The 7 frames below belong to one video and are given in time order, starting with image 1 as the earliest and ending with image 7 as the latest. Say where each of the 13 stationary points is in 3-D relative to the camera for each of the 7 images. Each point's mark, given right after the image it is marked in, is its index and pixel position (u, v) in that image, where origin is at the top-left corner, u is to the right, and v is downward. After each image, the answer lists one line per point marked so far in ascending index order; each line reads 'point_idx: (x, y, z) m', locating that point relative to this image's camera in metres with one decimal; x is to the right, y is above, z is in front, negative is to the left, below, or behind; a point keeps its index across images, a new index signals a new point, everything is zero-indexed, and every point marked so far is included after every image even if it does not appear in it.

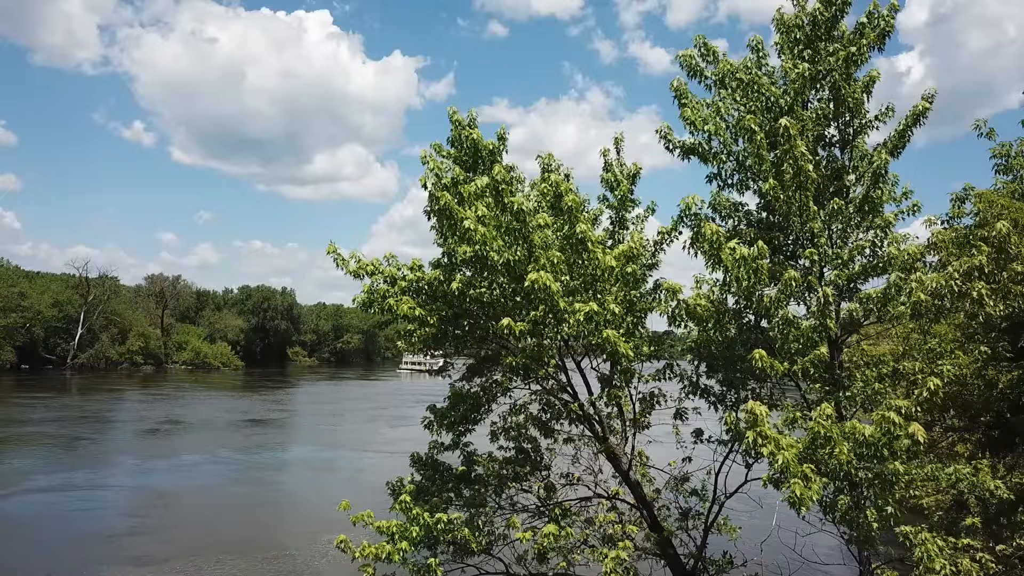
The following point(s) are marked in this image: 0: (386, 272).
0: (-1.5, +0.2, +8.9) m
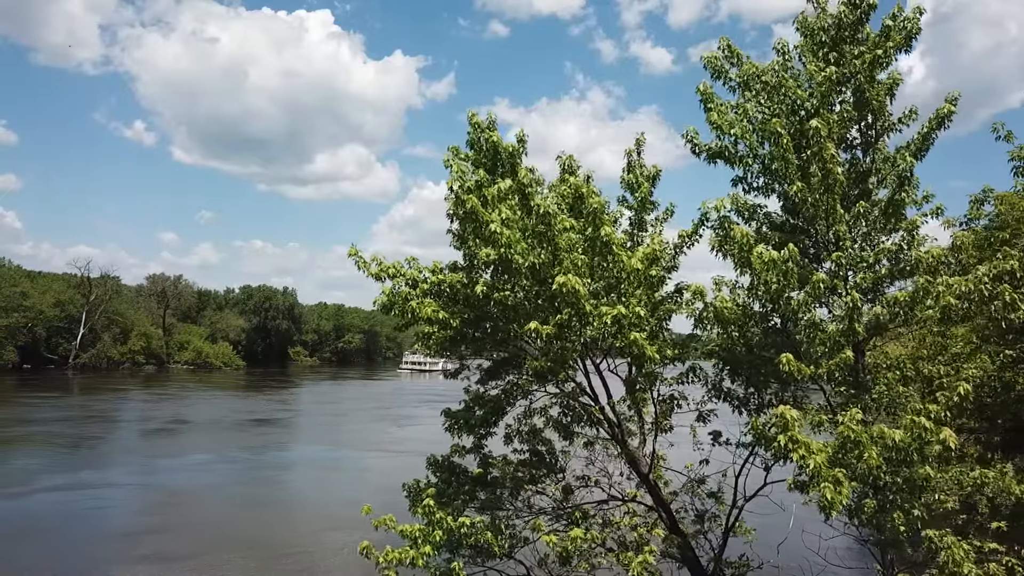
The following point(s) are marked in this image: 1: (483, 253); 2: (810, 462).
0: (-1.3, +0.2, +8.9) m
1: (-0.3, +0.4, +7.8) m
2: (+2.8, -1.6, +6.7) m
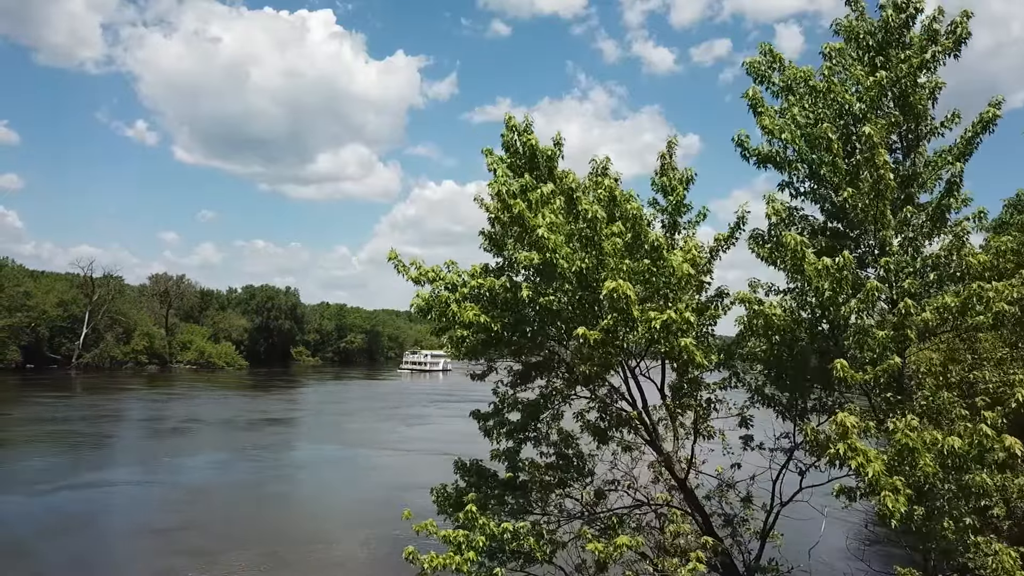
0: (-0.8, +0.1, +8.8) m
1: (+0.2, +0.3, +7.8) m
2: (+3.3, -1.7, +6.6) m
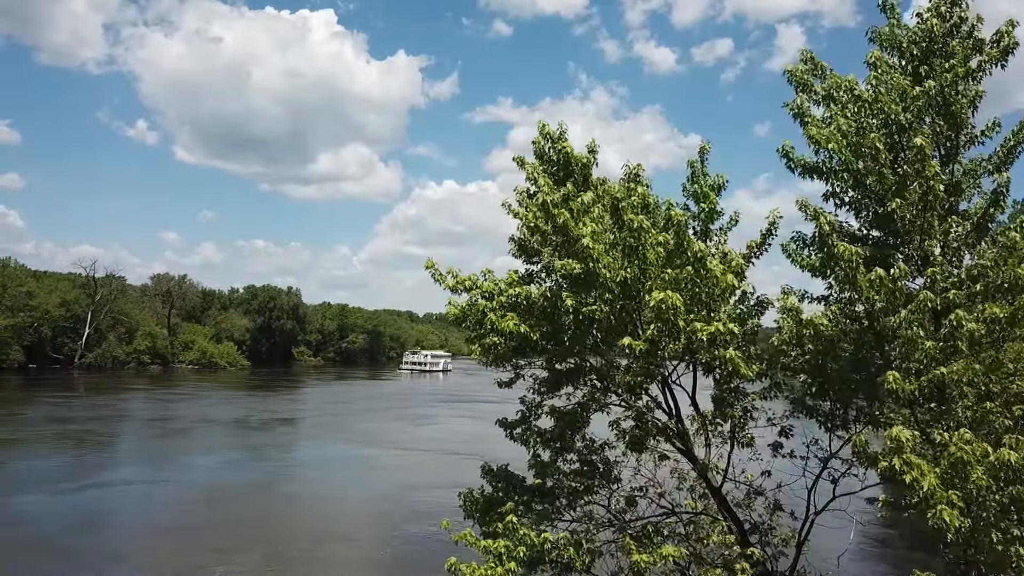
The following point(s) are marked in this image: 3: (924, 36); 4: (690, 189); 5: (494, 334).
0: (-0.3, 0.0, +8.8) m
1: (+0.6, +0.2, +7.8) m
2: (+3.7, -1.8, +6.6) m
3: (+4.5, +2.8, +7.9) m
4: (+2.6, +1.4, +10.3) m
5: (-0.2, -0.6, +9.2) m
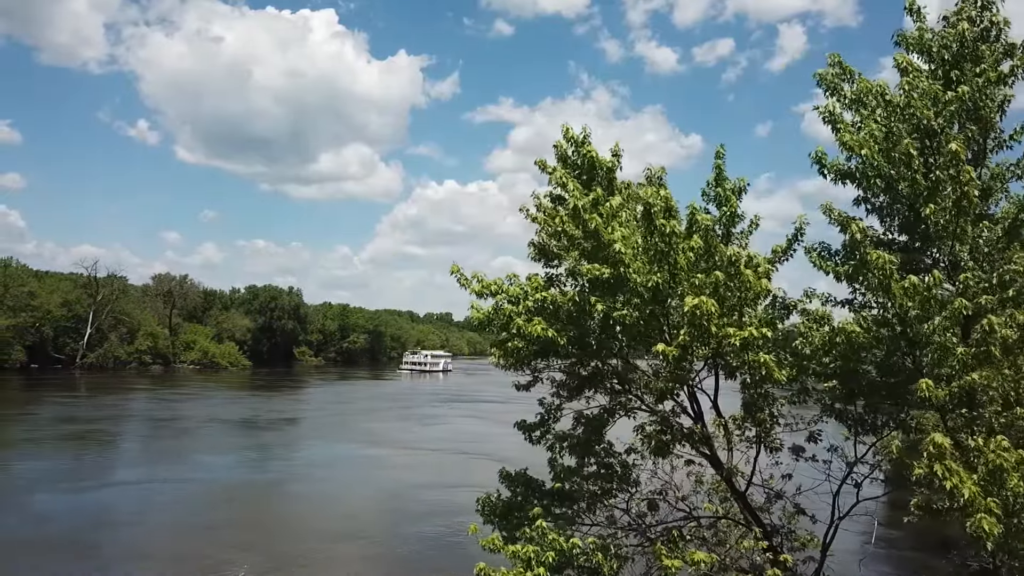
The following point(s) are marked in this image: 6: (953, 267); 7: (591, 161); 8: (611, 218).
0: (0.0, -0.1, +8.8) m
1: (+0.9, +0.2, +7.7) m
2: (+4.1, -1.8, +6.6) m
3: (+4.8, +2.7, +7.8) m
4: (+2.9, +1.4, +10.3) m
5: (+0.1, -0.6, +9.2) m
6: (+4.6, +0.2, +7.5) m
7: (+1.0, +1.6, +9.0) m
8: (+1.1, +0.8, +7.9) m
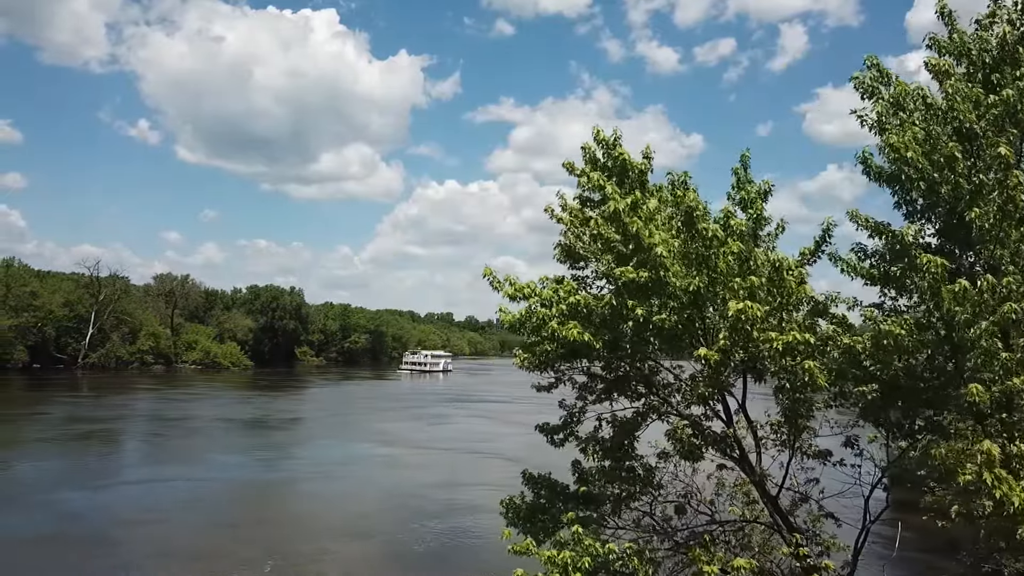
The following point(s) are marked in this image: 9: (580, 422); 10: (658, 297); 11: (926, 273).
0: (+0.4, -0.1, +8.7) m
1: (+1.3, +0.1, +7.7) m
2: (+4.5, -1.9, +6.5) m
3: (+5.2, +2.7, +7.8) m
4: (+3.3, +1.3, +10.2) m
5: (+0.5, -0.7, +9.1) m
6: (+5.0, +0.2, +7.4) m
7: (+1.4, +1.5, +8.9) m
8: (+1.5, +0.7, +7.9) m
9: (+1.1, -2.1, +11.3) m
10: (+1.6, -0.1, +8.0) m
11: (+4.0, +0.2, +7.1) m
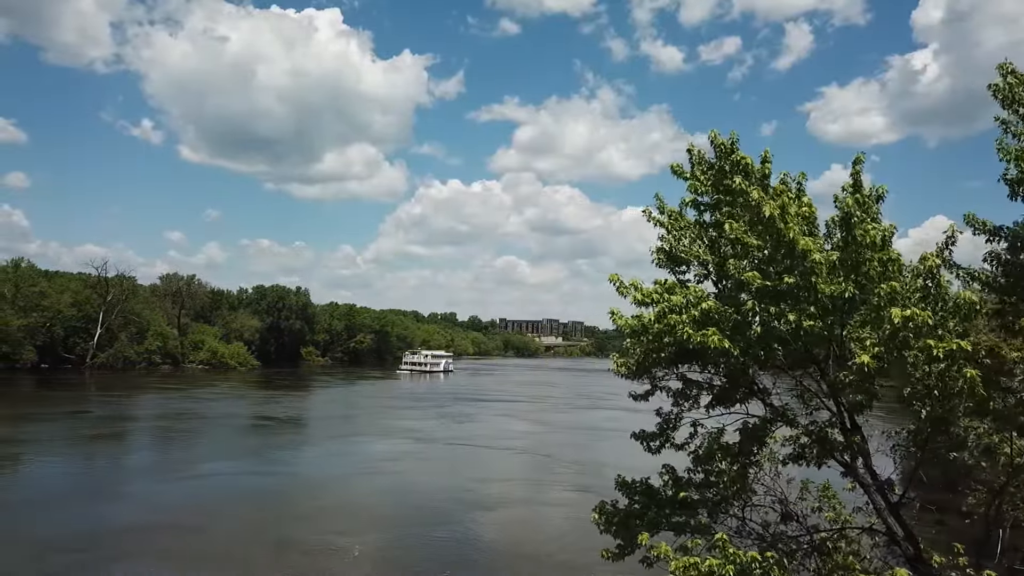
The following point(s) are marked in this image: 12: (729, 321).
0: (+1.9, -0.2, +8.7) m
1: (+2.9, +0.1, +7.6) m
2: (+6.0, -1.9, +6.5) m
3: (+6.7, +2.6, +7.7) m
4: (+4.8, +1.3, +10.2) m
5: (+2.0, -0.8, +9.1) m
6: (+6.5, +0.1, +7.4) m
7: (+2.9, +1.5, +8.8) m
8: (+3.0, +0.7, +7.8) m
9: (+2.6, -2.2, +11.2) m
10: (+3.1, -0.2, +7.9) m
11: (+5.6, +0.1, +7.1) m
12: (+2.5, -0.4, +8.4) m
